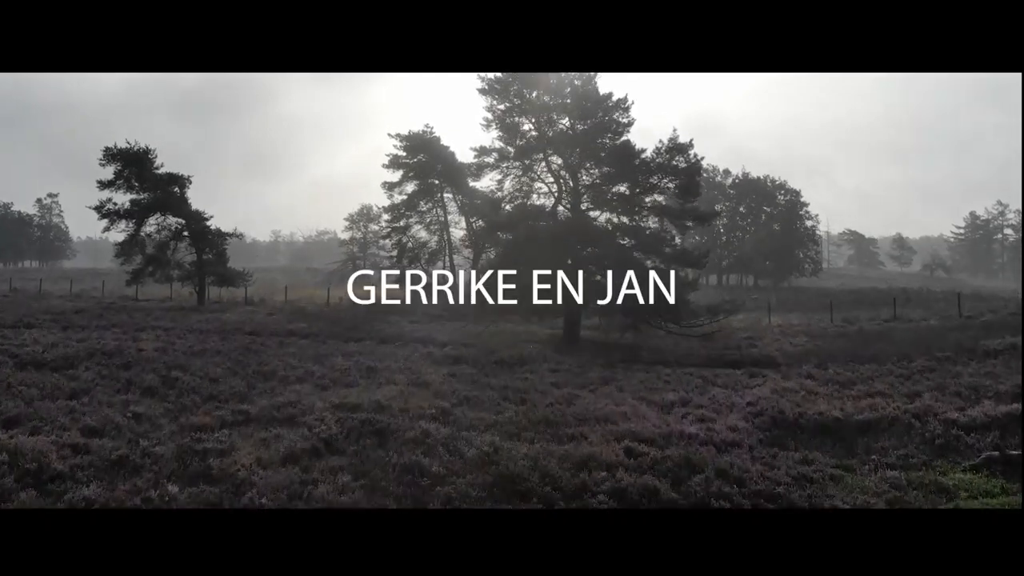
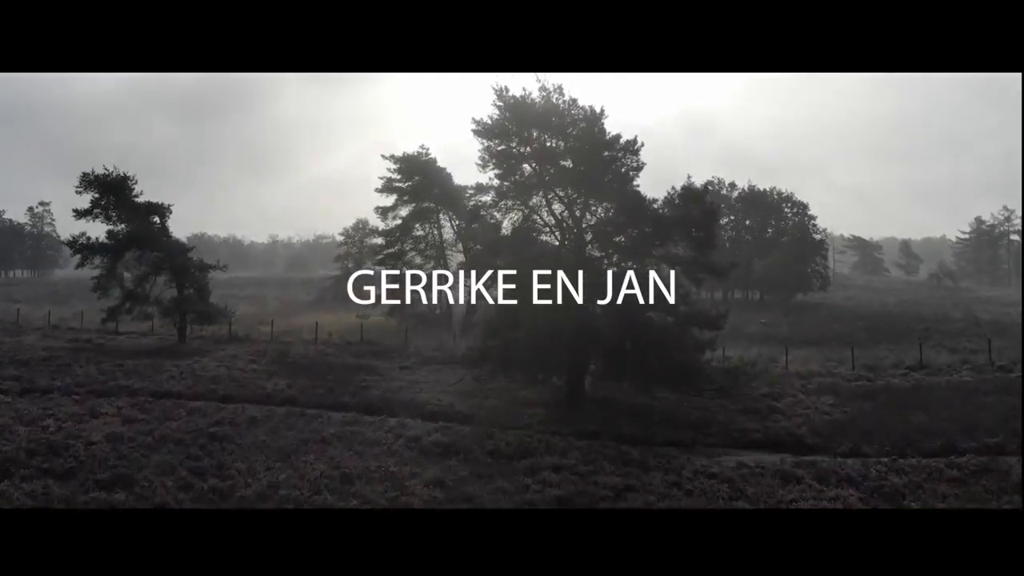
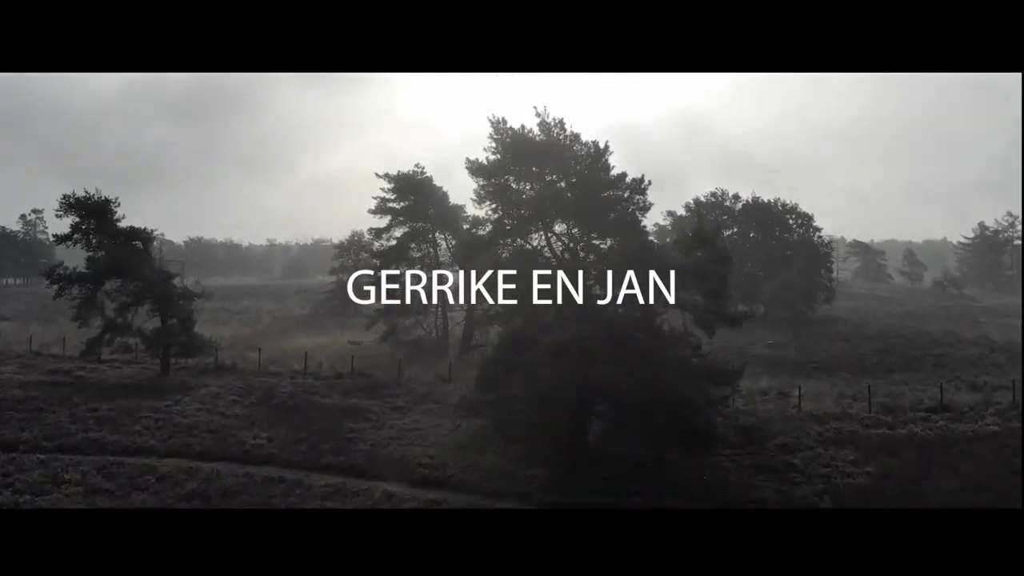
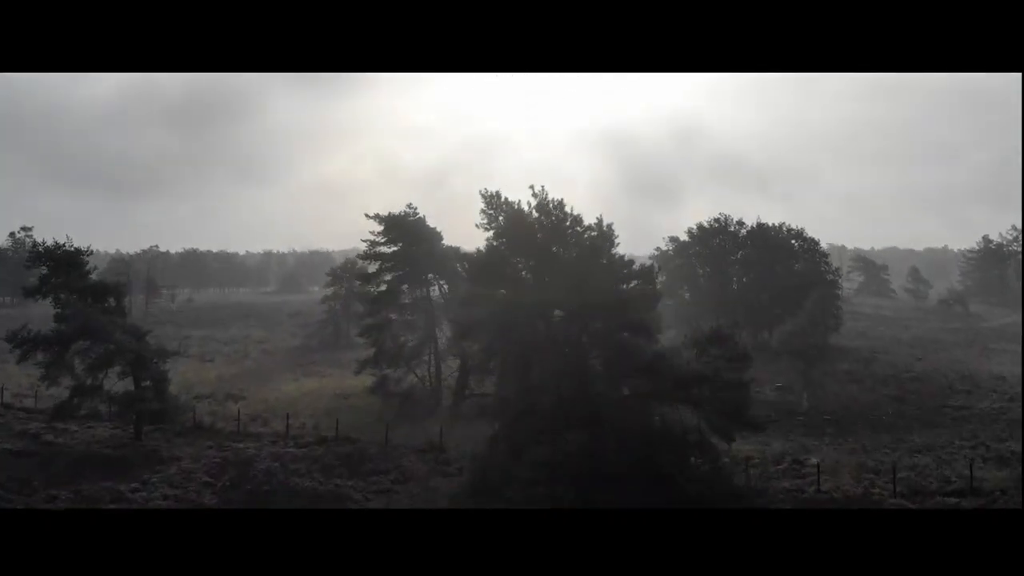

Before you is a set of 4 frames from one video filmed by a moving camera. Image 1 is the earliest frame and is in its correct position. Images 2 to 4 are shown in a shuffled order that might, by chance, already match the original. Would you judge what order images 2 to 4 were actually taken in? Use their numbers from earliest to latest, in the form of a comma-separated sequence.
2, 3, 4
